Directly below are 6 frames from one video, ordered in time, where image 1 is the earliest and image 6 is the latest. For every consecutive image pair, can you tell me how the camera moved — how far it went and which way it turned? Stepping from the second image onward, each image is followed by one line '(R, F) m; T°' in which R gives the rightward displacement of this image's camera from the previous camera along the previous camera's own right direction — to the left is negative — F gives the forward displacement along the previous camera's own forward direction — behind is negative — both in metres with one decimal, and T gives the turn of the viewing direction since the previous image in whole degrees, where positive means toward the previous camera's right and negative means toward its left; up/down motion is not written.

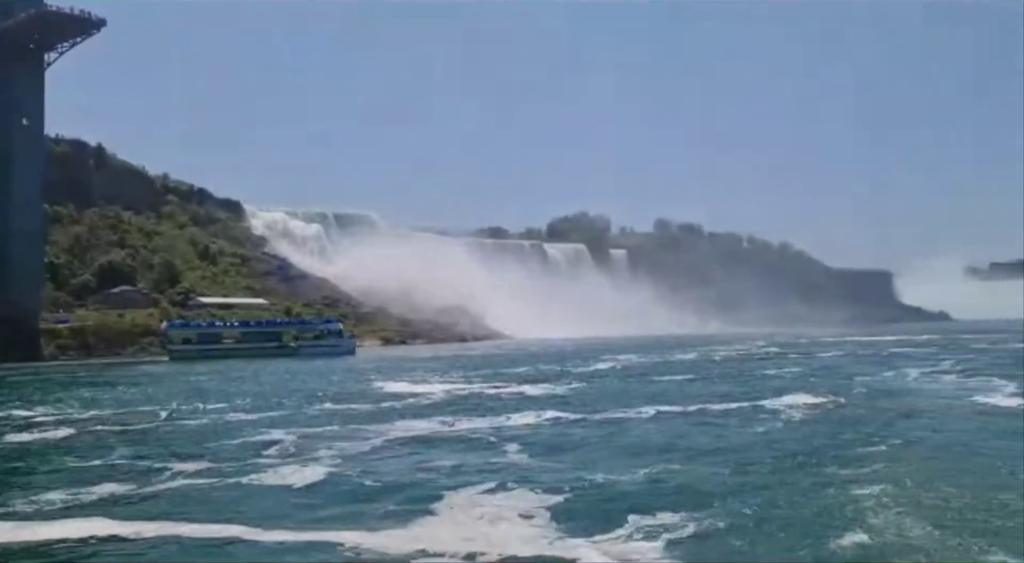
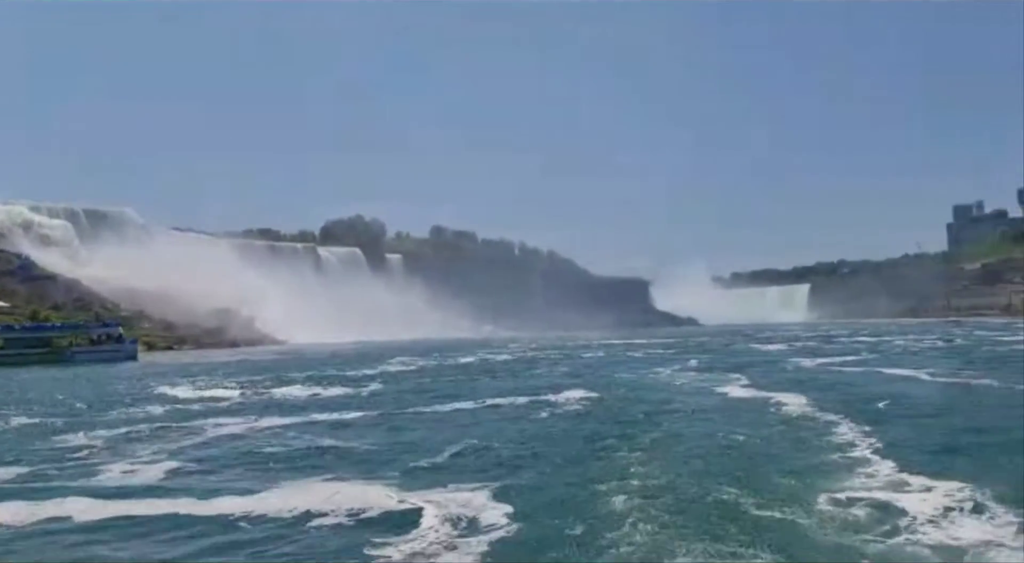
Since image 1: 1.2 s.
(0.0, +0.7) m; -1°
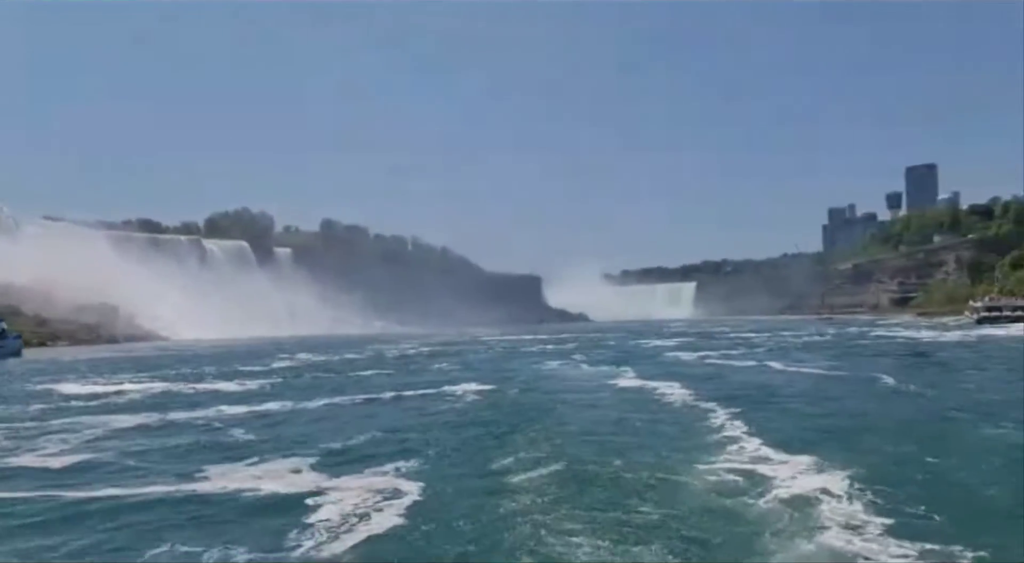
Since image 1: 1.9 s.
(0.0, -0.1) m; +7°
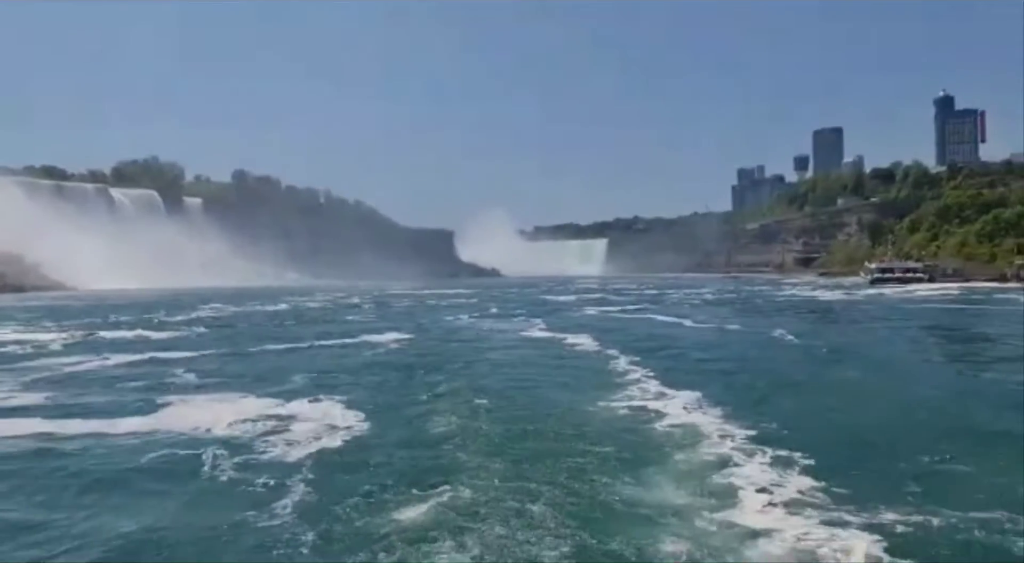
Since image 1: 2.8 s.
(0.0, -0.3) m; +5°
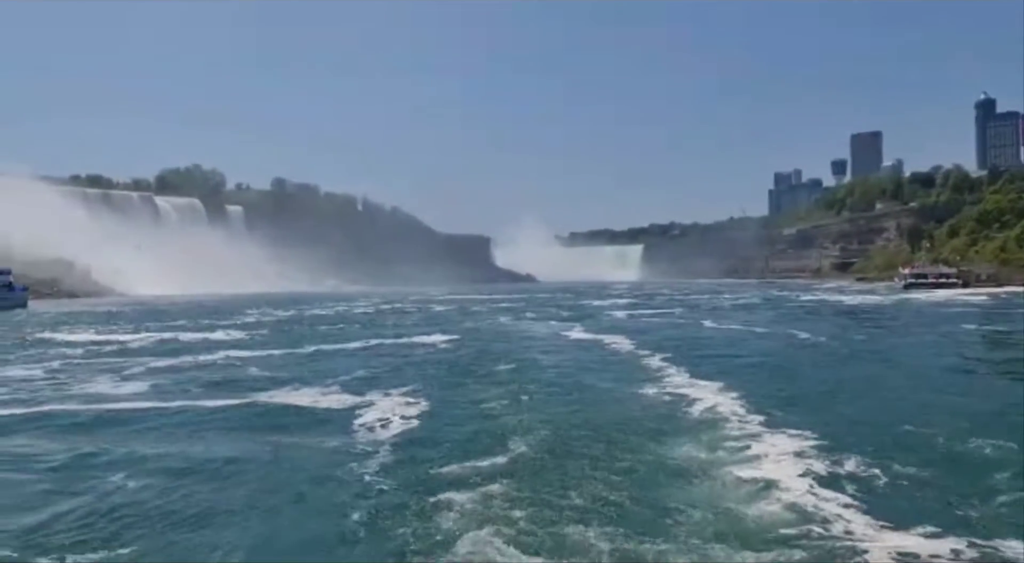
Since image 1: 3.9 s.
(0.0, -0.3) m; -2°
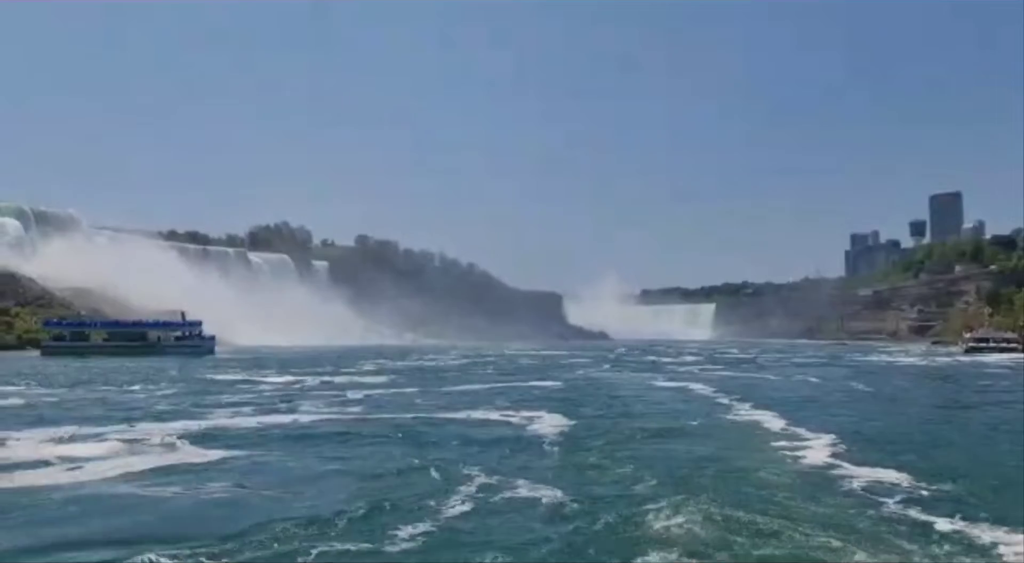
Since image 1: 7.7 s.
(-0.2, -1.2) m; -4°
